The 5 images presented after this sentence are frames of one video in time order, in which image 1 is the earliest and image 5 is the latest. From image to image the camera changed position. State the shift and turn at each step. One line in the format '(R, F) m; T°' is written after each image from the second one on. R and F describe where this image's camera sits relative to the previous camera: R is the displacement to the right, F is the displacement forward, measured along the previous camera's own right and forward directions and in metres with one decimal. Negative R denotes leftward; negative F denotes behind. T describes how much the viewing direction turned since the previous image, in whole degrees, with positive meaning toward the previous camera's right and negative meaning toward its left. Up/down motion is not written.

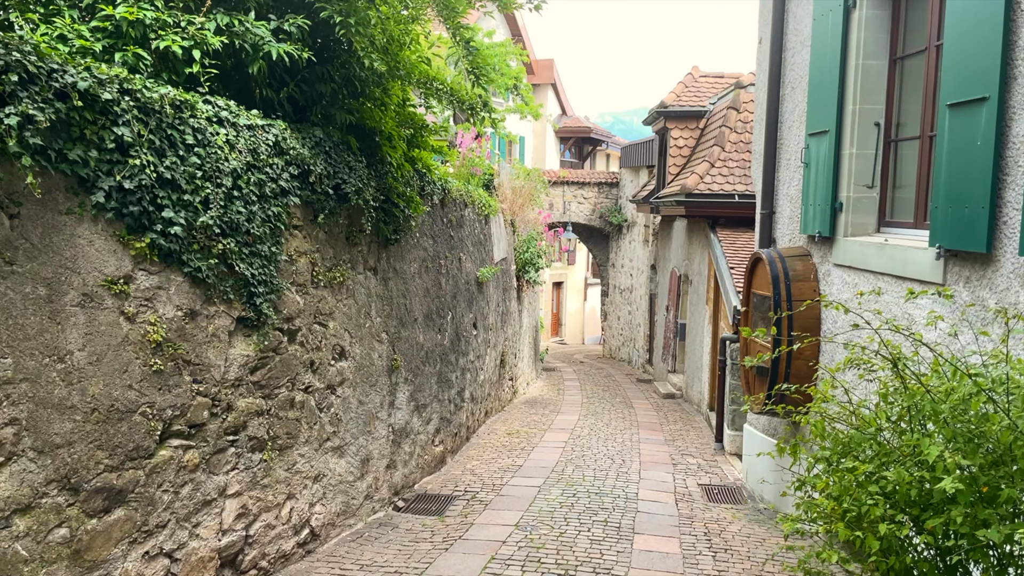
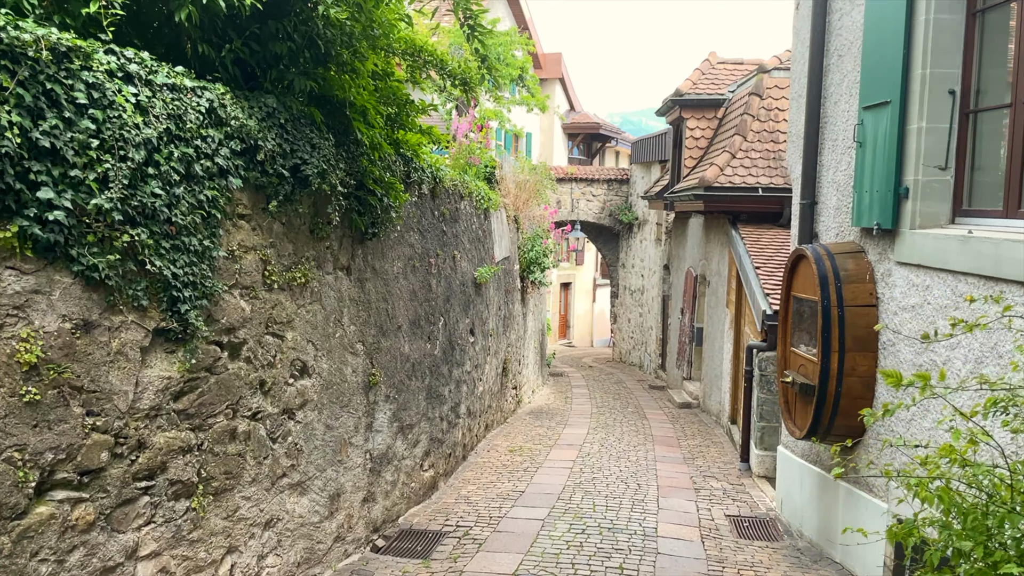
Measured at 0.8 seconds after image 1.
(0.0, +0.8) m; 0°
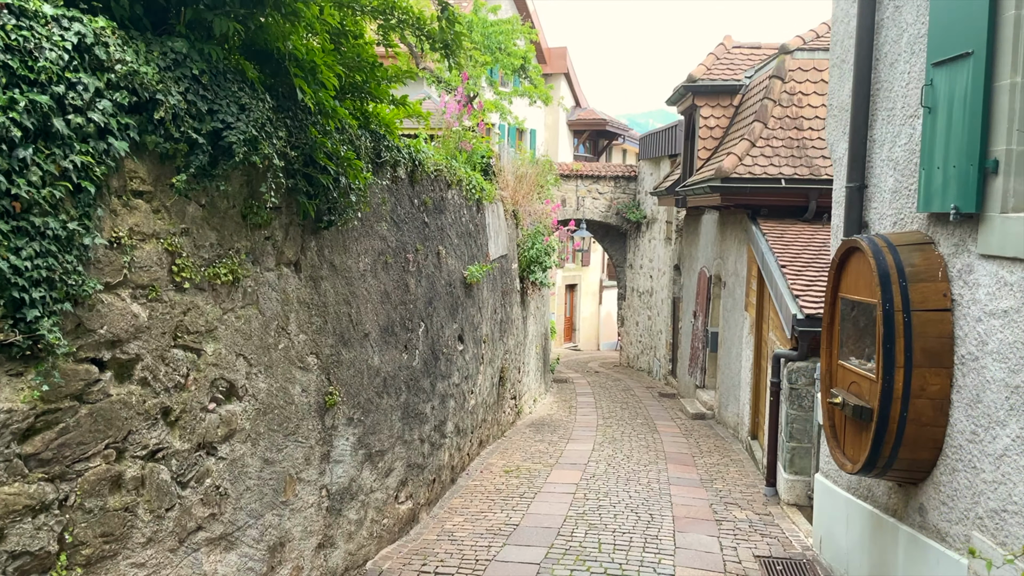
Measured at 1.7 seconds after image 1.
(+0.1, +0.9) m; 0°
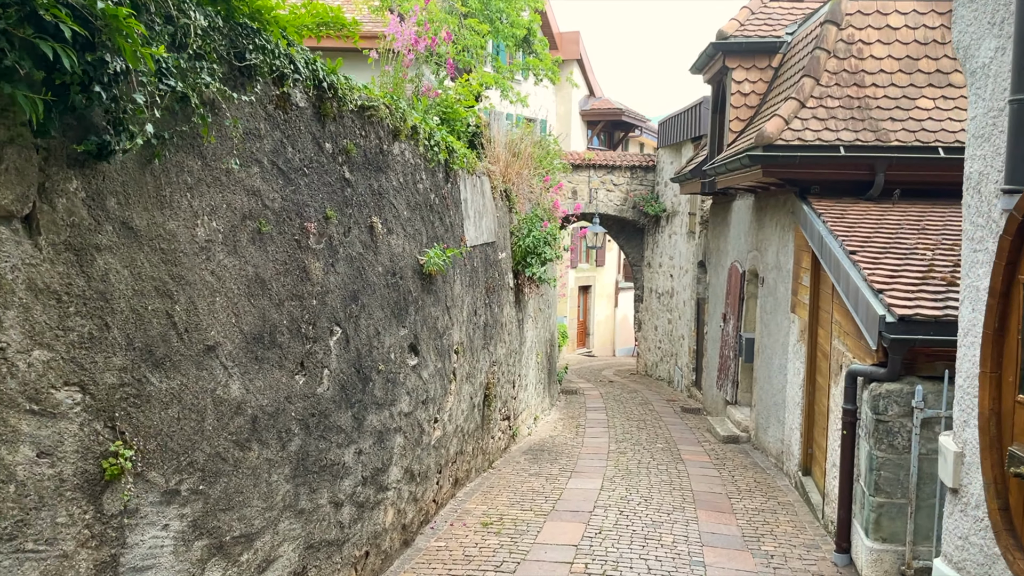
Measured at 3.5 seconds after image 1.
(+0.2, +1.7) m; -1°
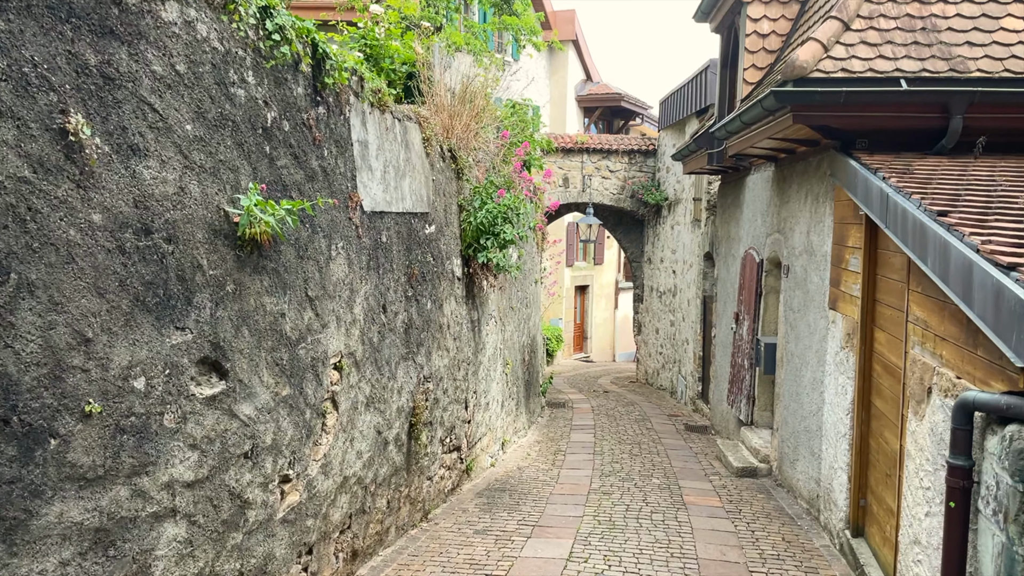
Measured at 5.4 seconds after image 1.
(+0.4, +1.9) m; 0°
